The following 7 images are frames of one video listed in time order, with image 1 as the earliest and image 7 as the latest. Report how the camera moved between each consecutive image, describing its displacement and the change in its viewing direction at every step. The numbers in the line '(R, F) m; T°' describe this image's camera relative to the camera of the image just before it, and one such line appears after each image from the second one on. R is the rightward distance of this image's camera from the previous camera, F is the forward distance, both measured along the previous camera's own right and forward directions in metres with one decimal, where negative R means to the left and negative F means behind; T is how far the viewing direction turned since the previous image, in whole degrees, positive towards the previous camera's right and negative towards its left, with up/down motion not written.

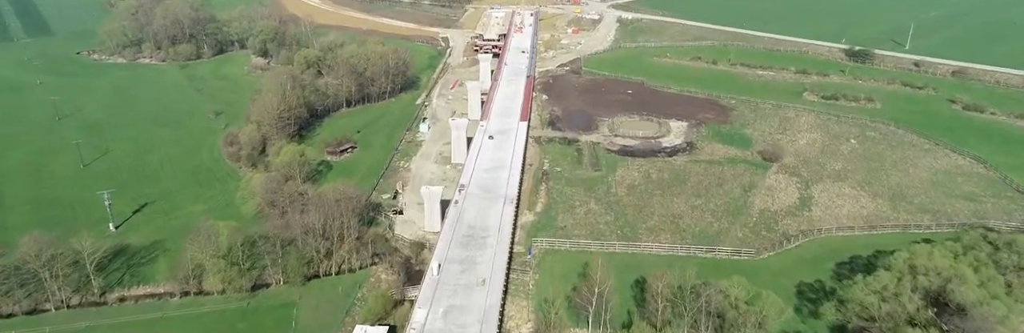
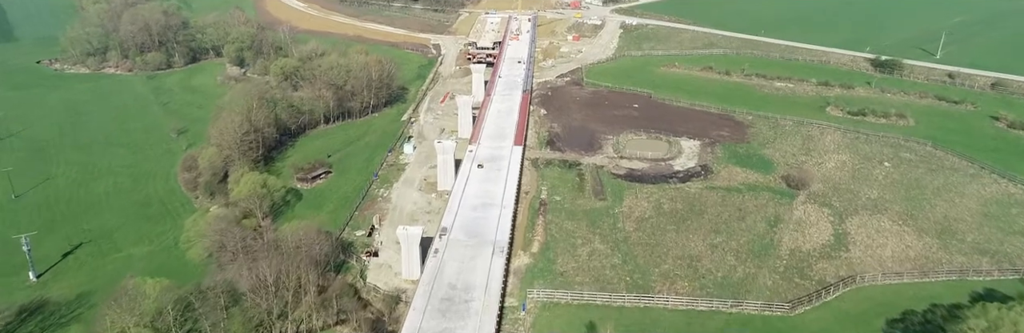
(+0.4, +5.7) m; 0°
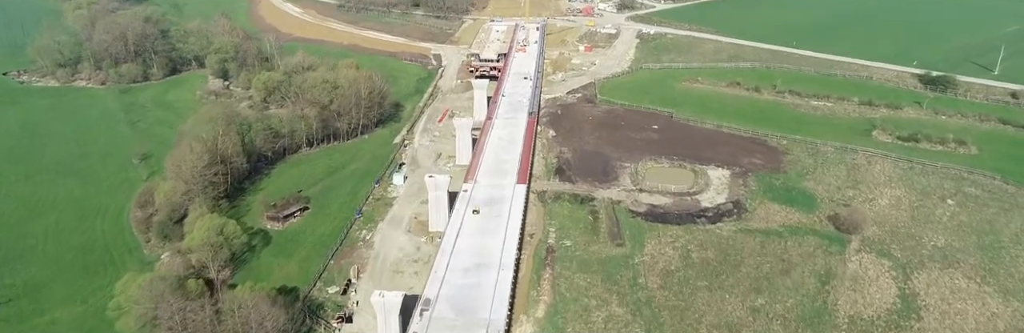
(+0.4, +6.2) m; -1°
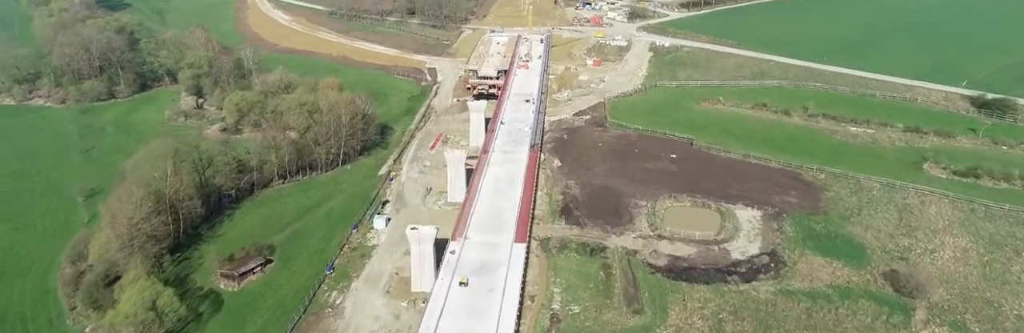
(+0.3, +6.1) m; 0°
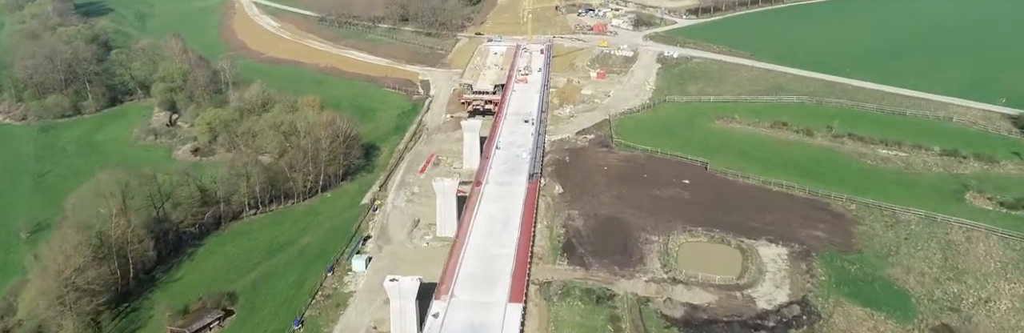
(+0.2, +4.4) m; 0°
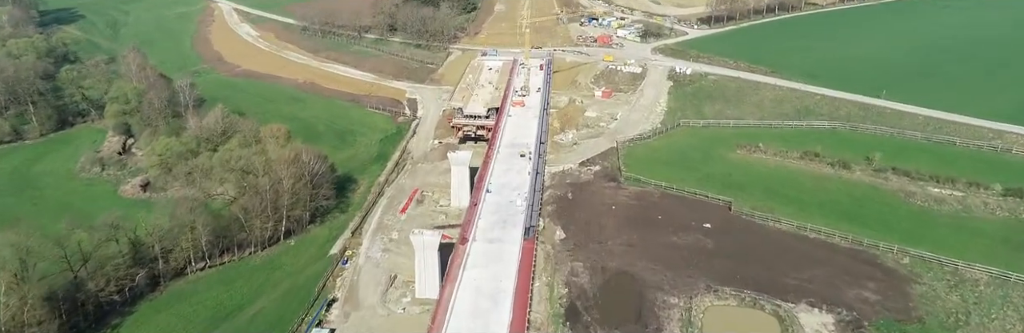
(+0.3, +6.1) m; 0°
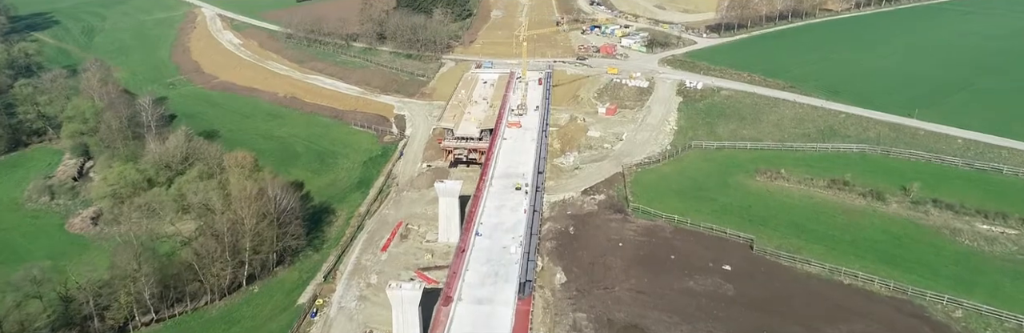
(+0.2, +4.5) m; 0°
